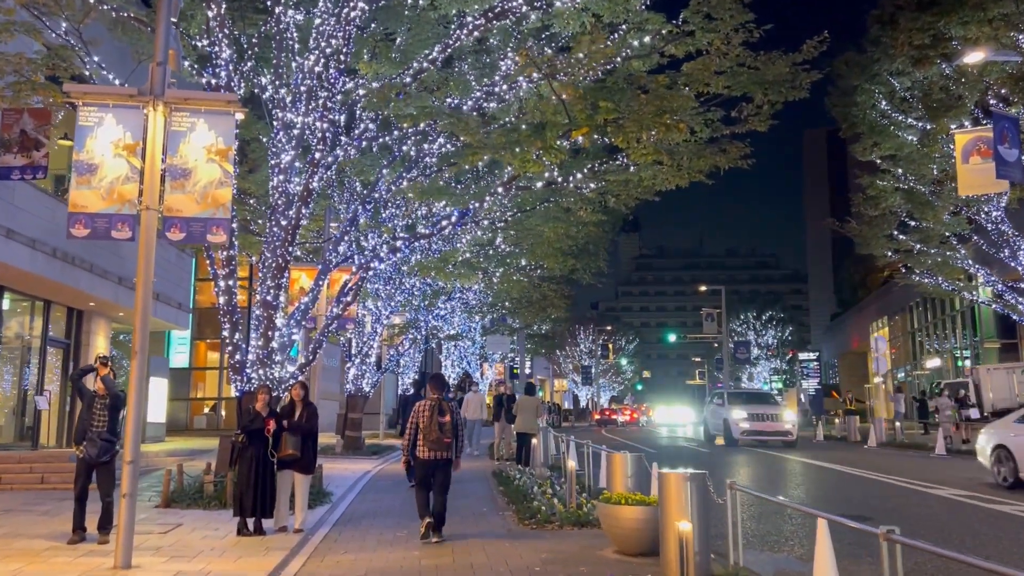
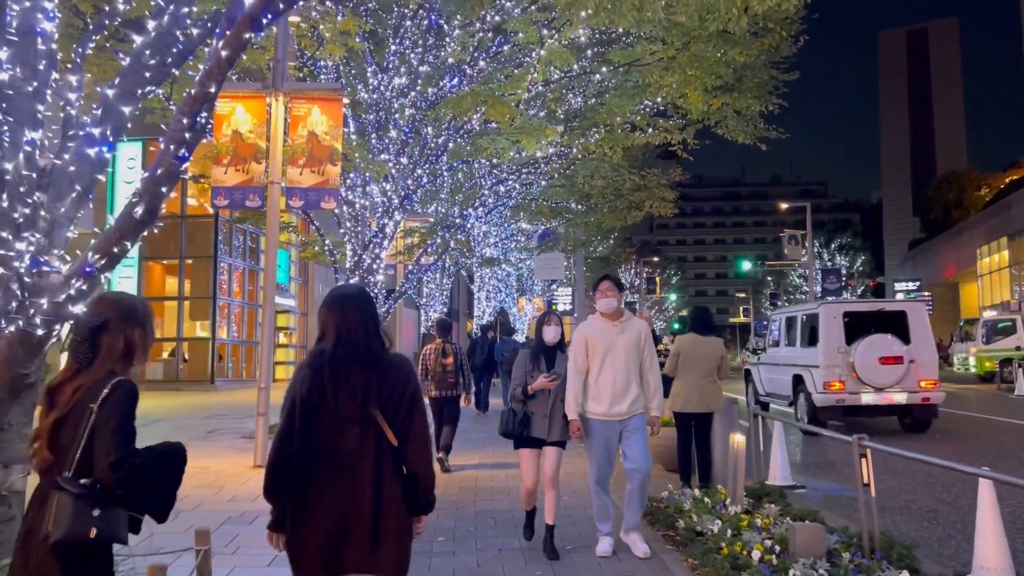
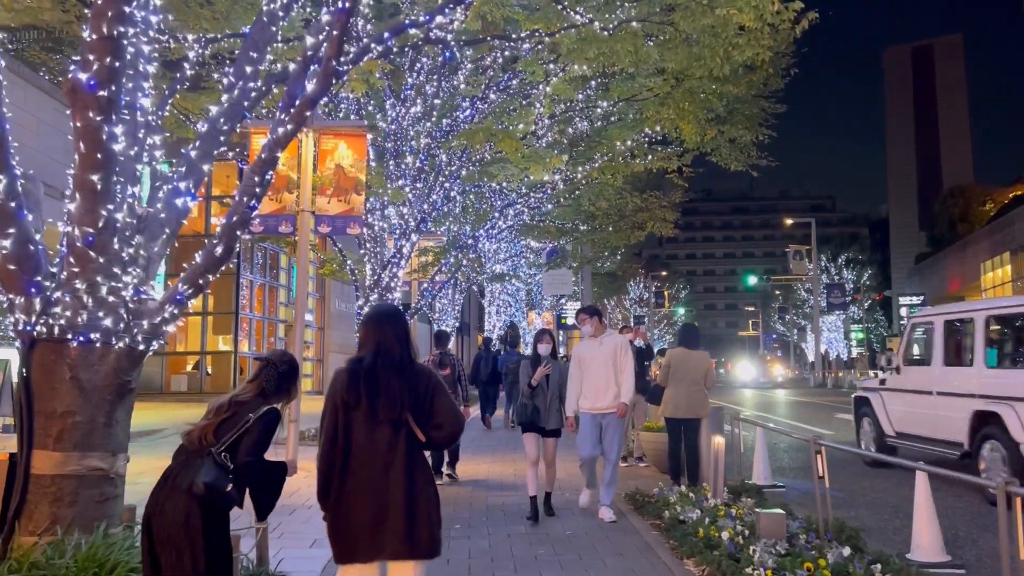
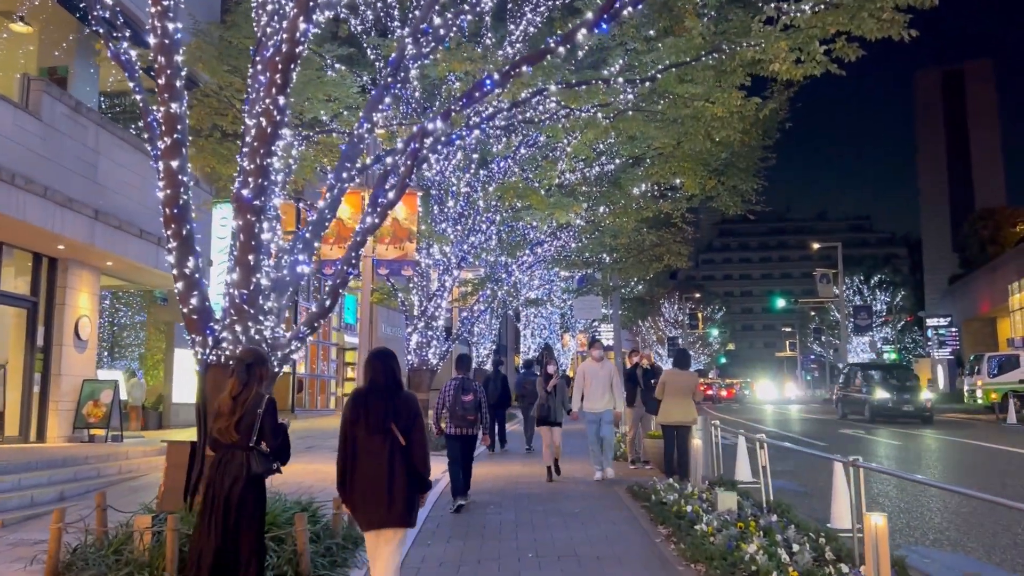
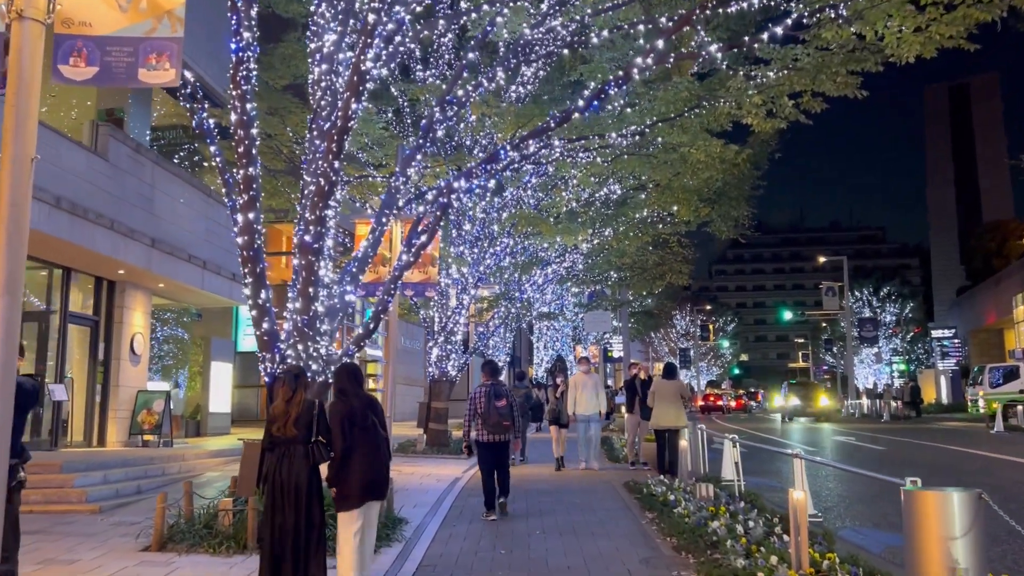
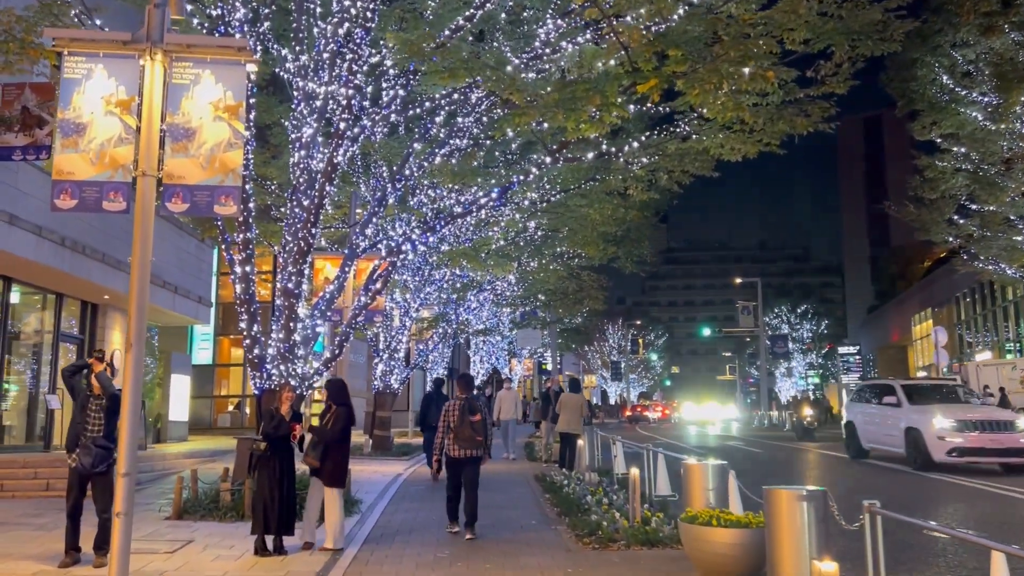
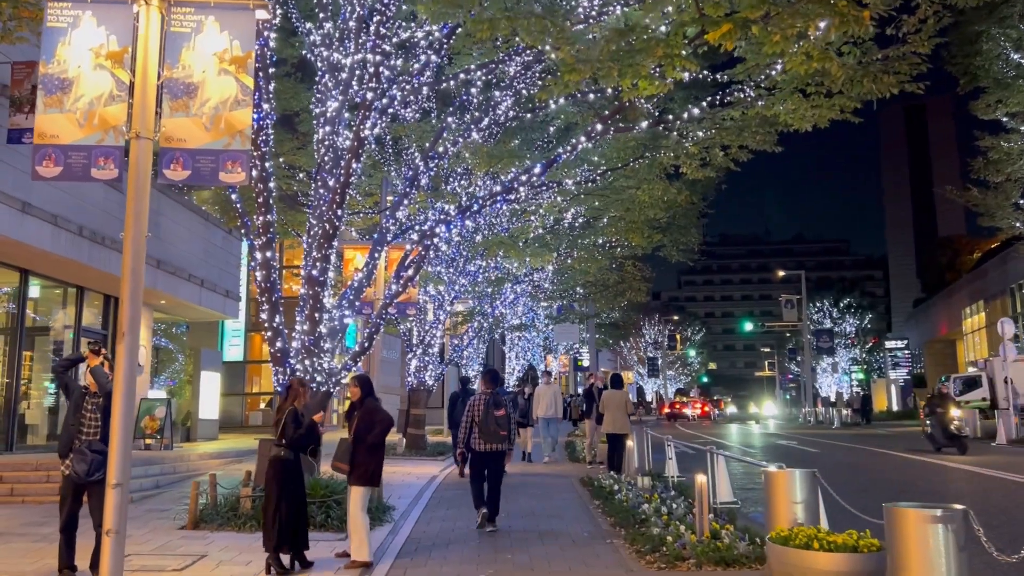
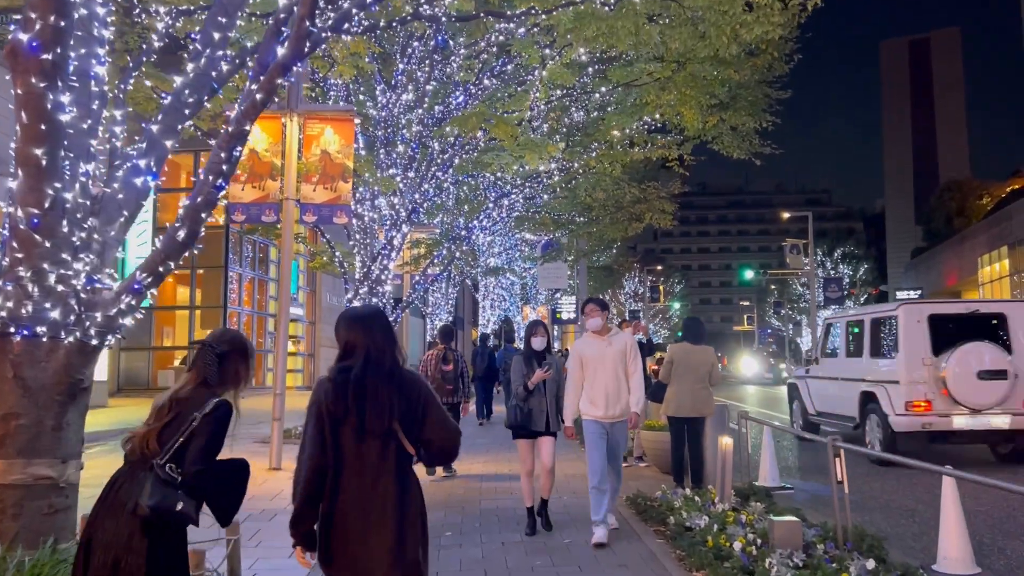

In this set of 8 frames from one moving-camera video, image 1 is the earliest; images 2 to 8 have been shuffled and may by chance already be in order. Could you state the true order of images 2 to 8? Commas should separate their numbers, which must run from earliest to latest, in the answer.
6, 7, 5, 4, 3, 8, 2
